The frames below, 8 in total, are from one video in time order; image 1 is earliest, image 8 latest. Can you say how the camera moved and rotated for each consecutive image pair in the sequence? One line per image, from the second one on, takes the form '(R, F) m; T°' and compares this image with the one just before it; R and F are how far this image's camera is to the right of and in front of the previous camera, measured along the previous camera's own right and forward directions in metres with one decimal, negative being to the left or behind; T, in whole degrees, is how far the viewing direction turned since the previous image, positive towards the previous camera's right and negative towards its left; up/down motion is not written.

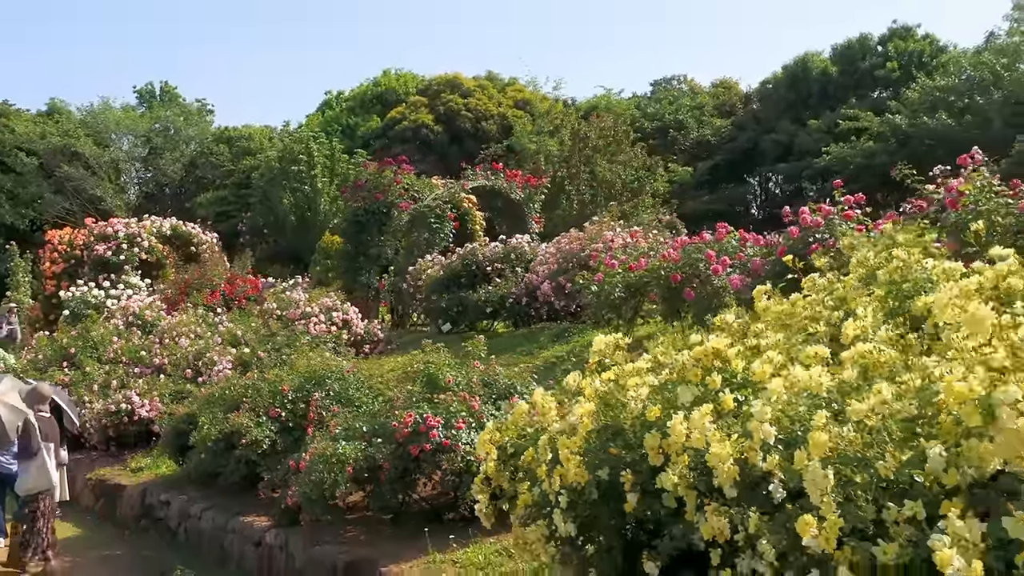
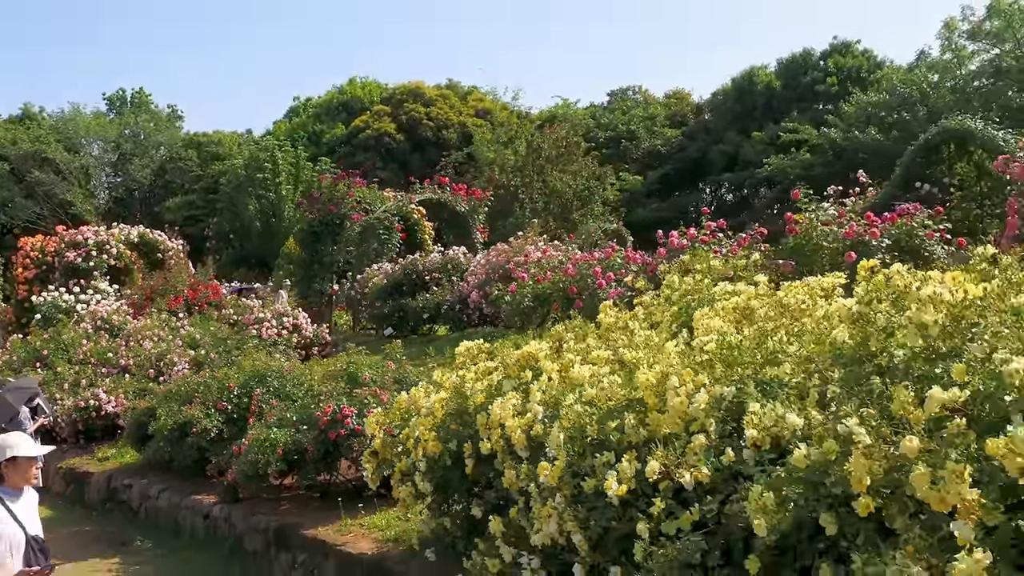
(+0.4, -1.0) m; +1°
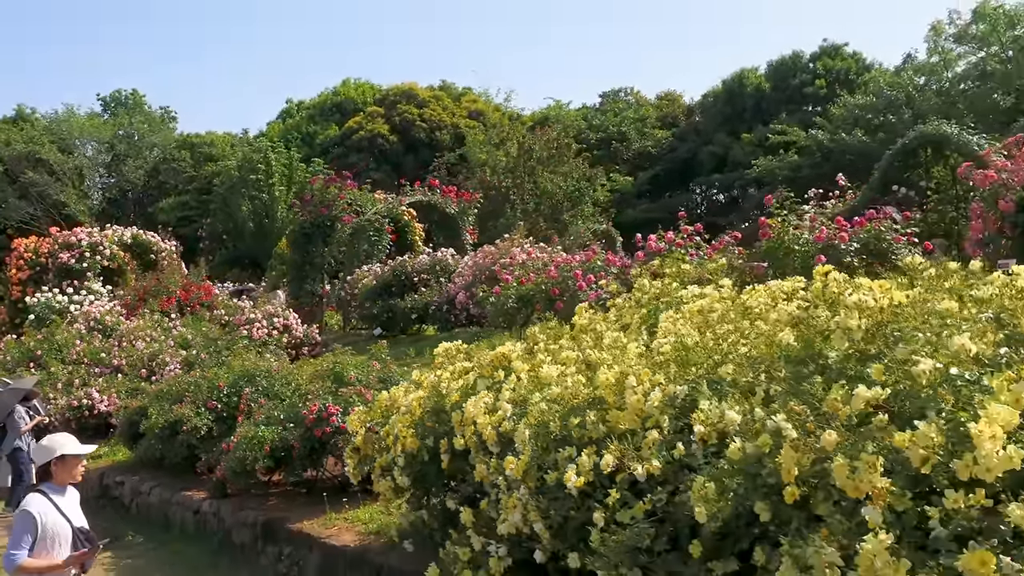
(+0.1, -0.2) m; 0°
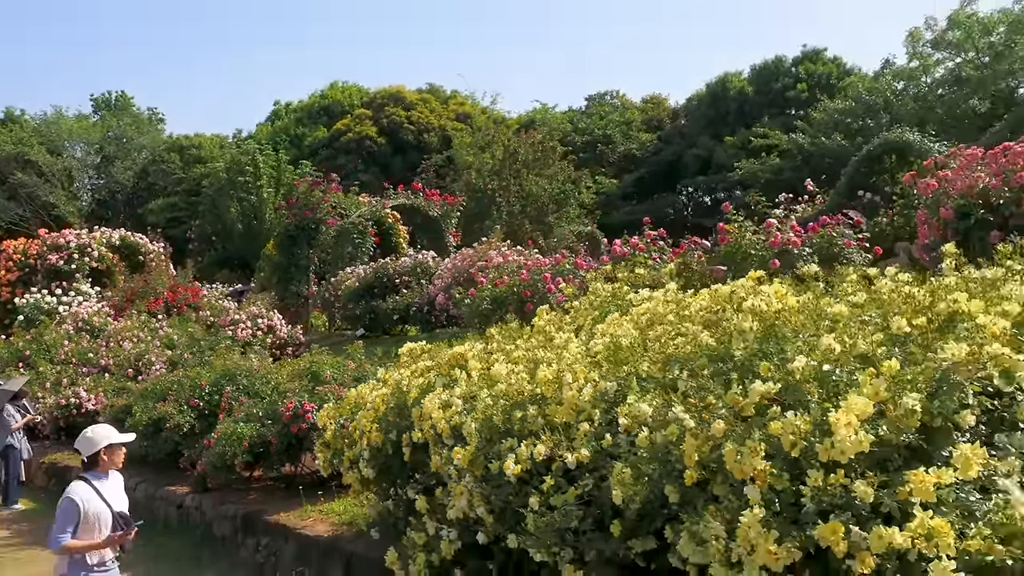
(+0.1, -0.3) m; 0°
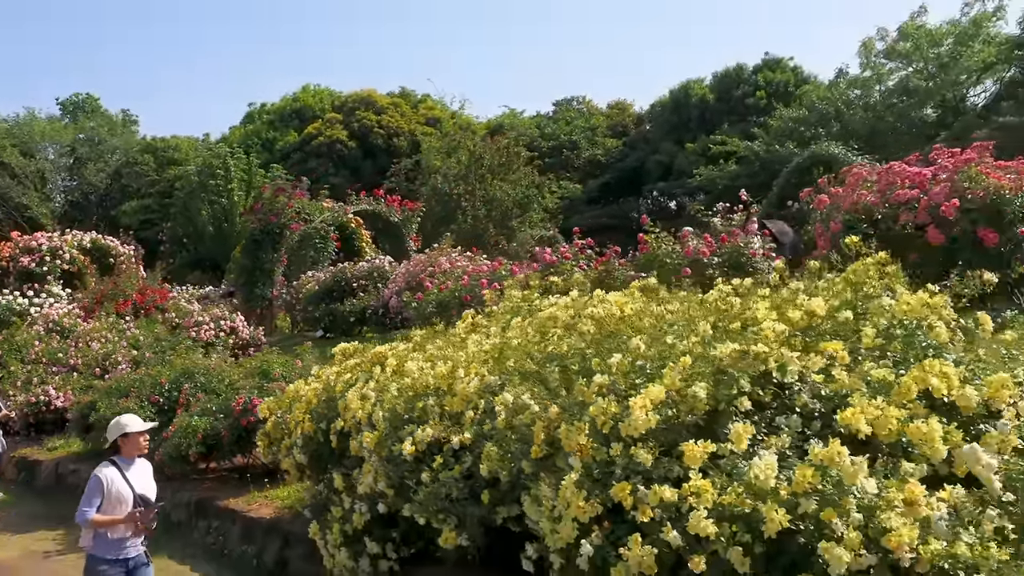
(+0.3, -0.6) m; +1°
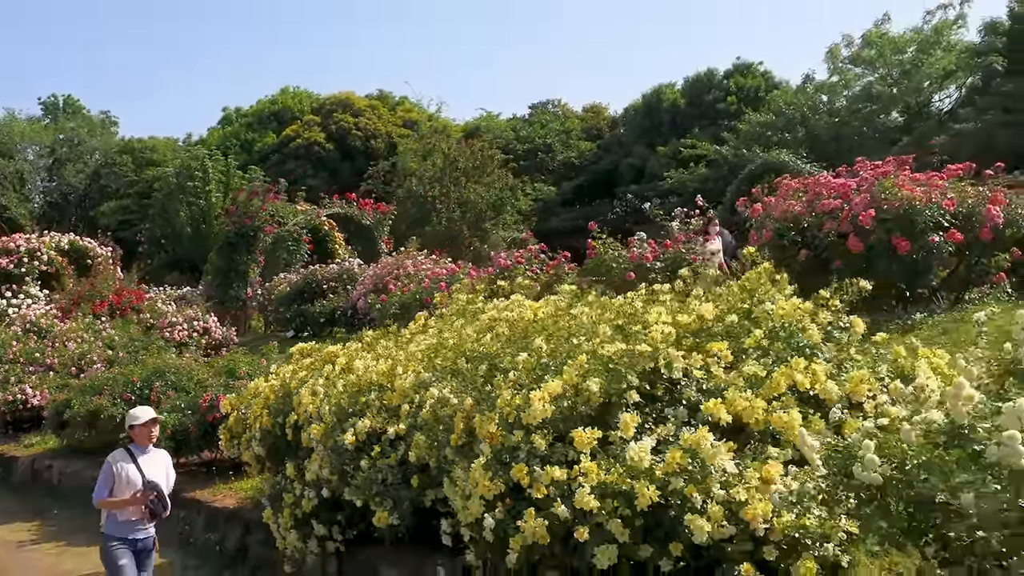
(+0.2, -0.4) m; +1°
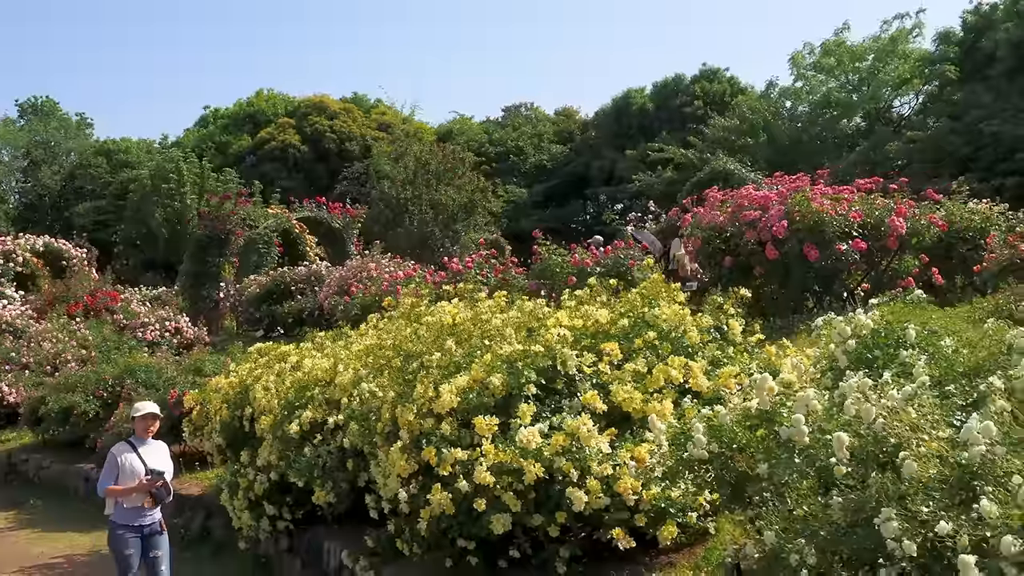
(+0.3, -0.5) m; +1°
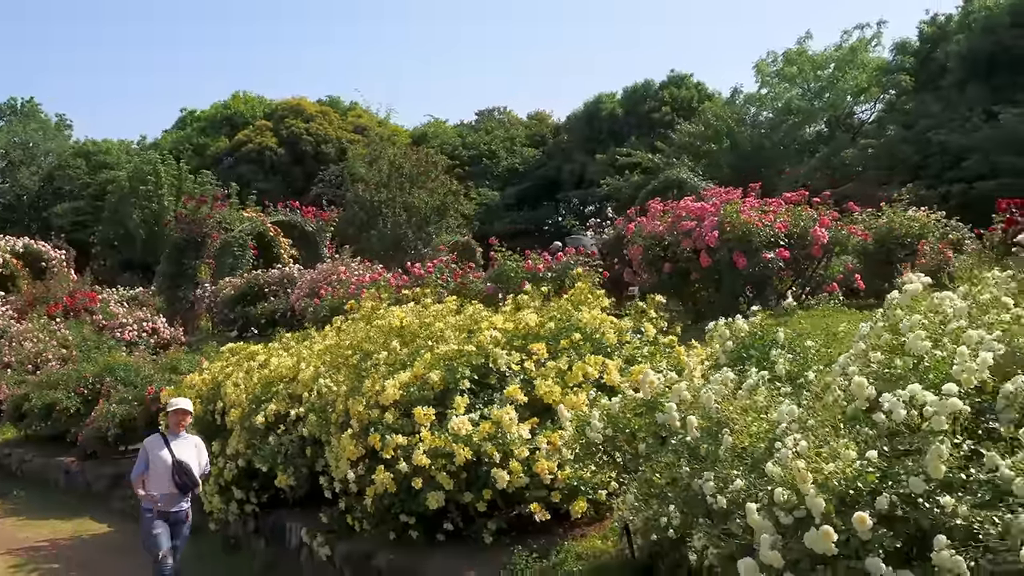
(+0.2, -0.6) m; +1°
